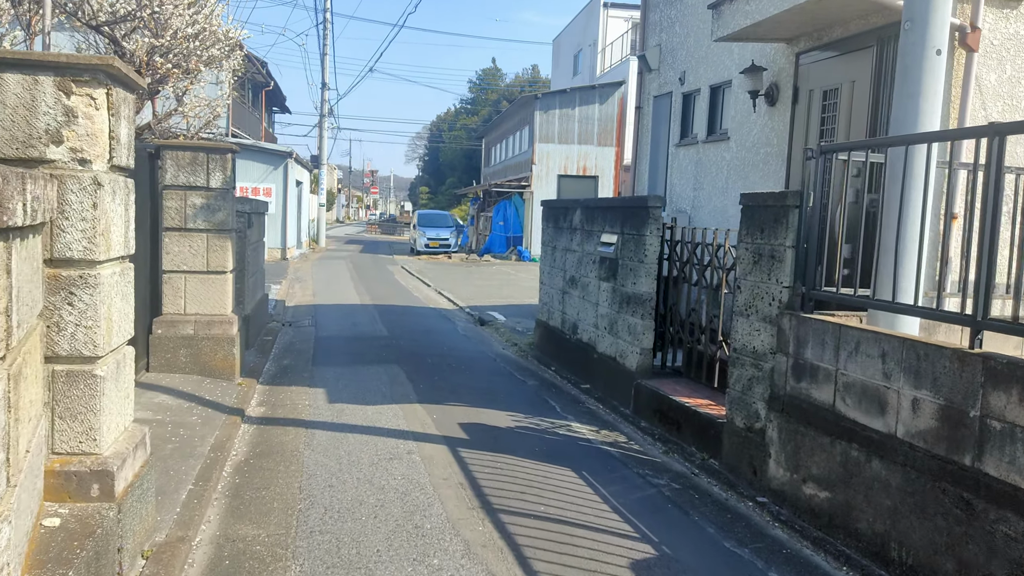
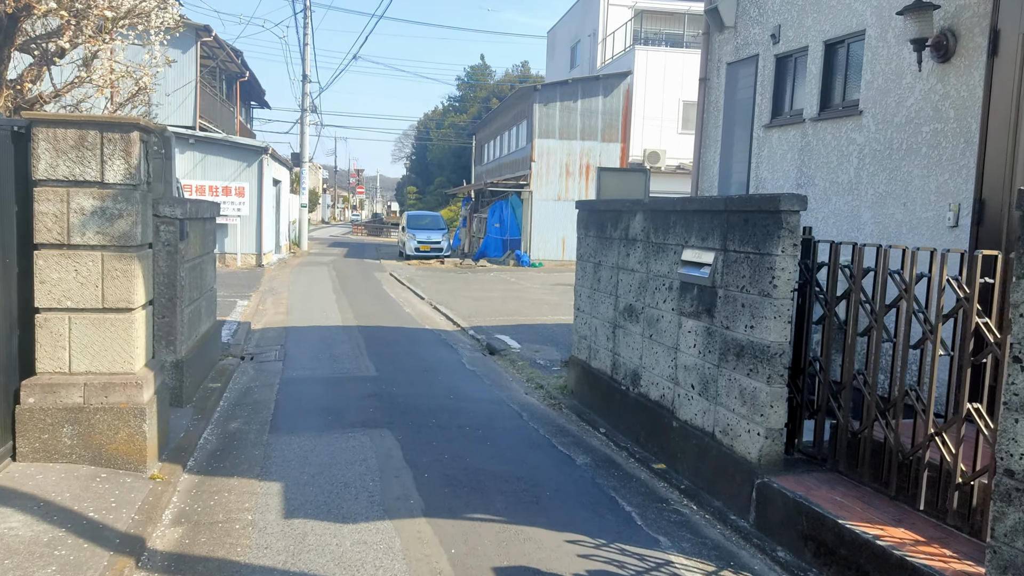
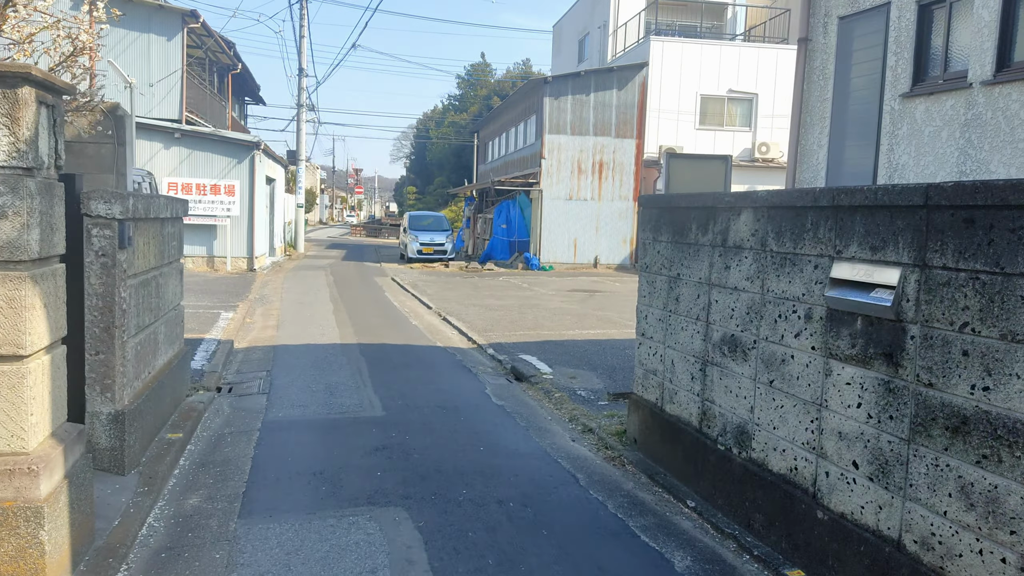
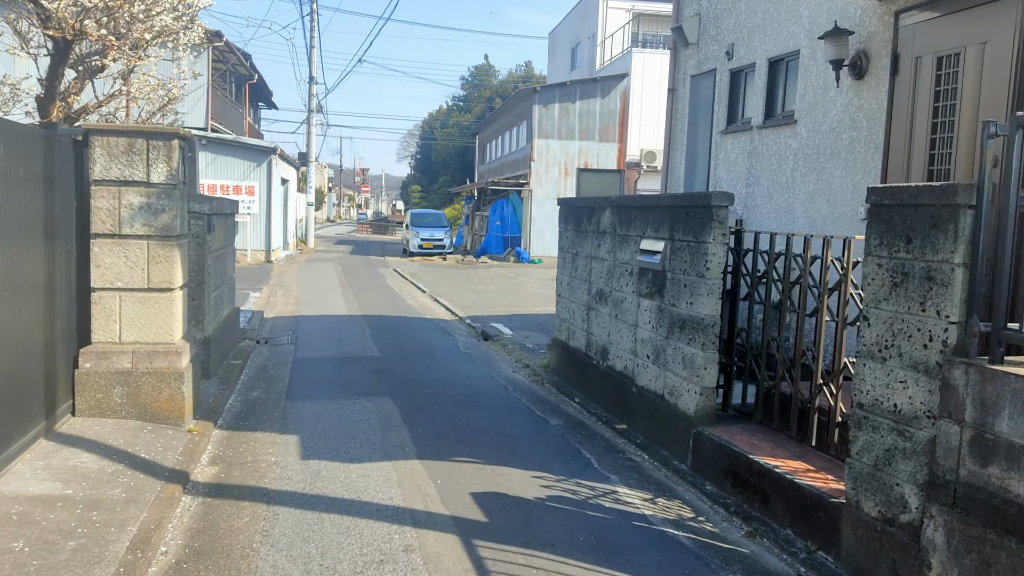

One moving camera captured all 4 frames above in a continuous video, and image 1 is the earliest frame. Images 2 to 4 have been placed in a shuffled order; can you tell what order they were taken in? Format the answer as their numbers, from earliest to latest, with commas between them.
4, 2, 3
